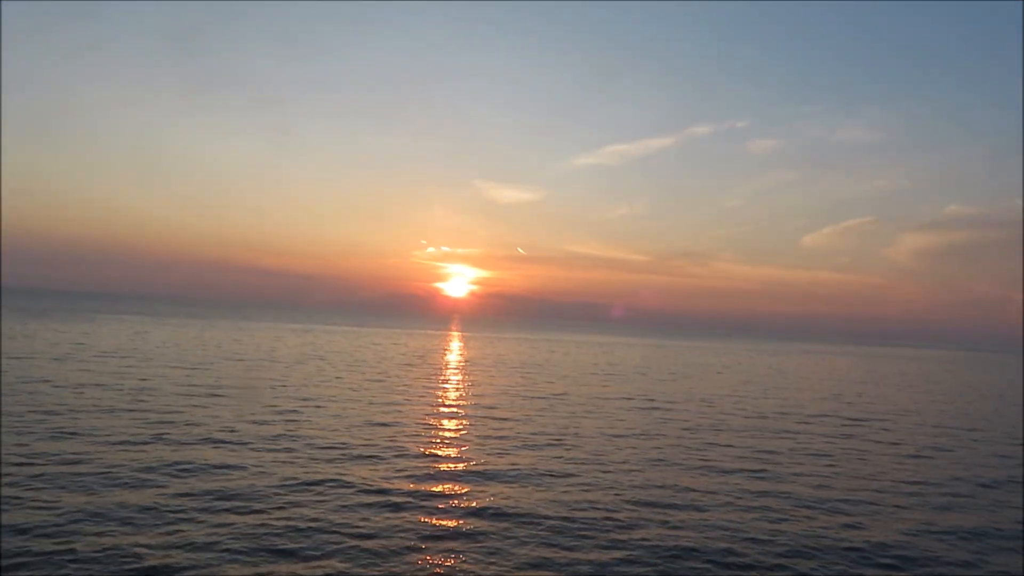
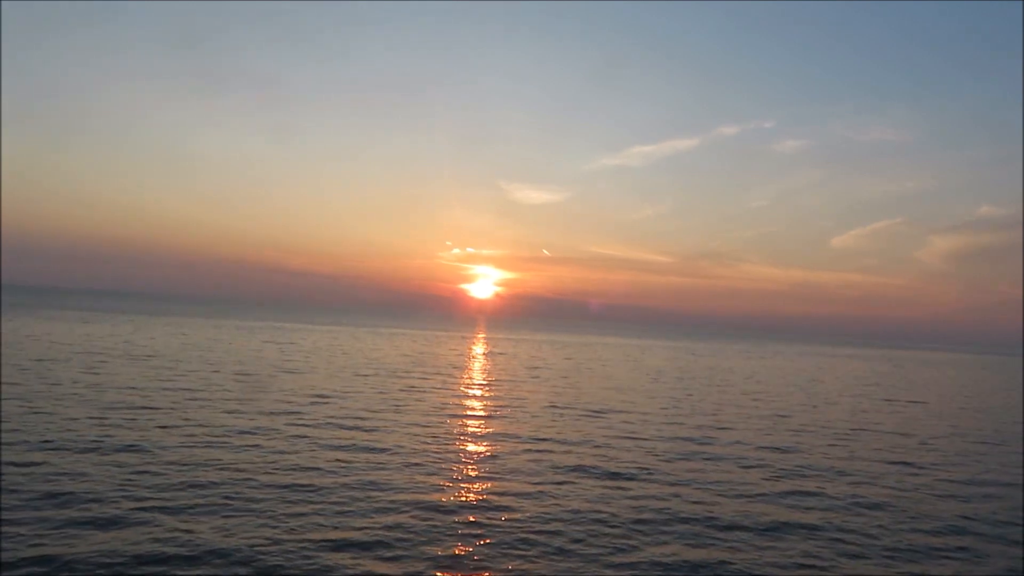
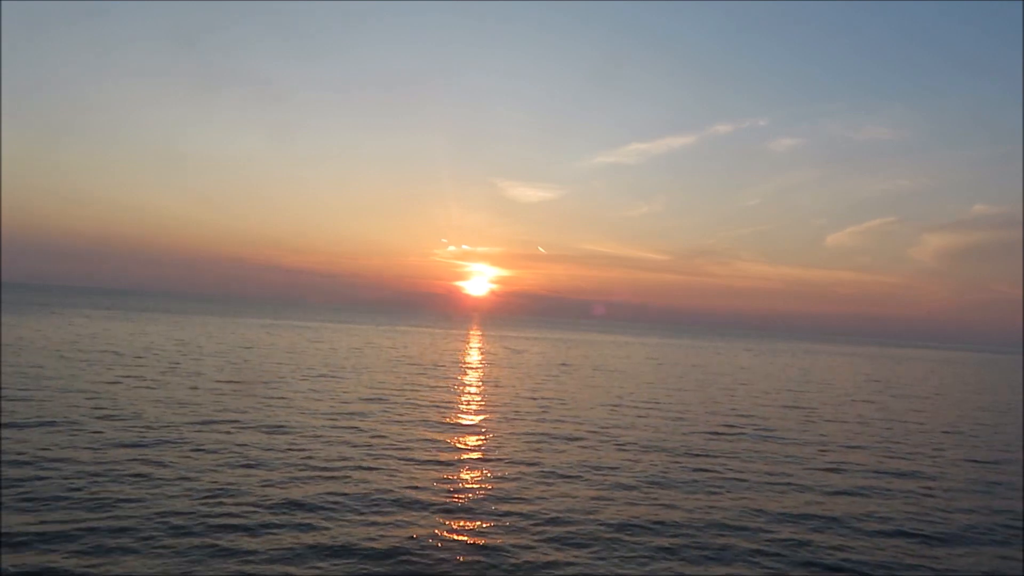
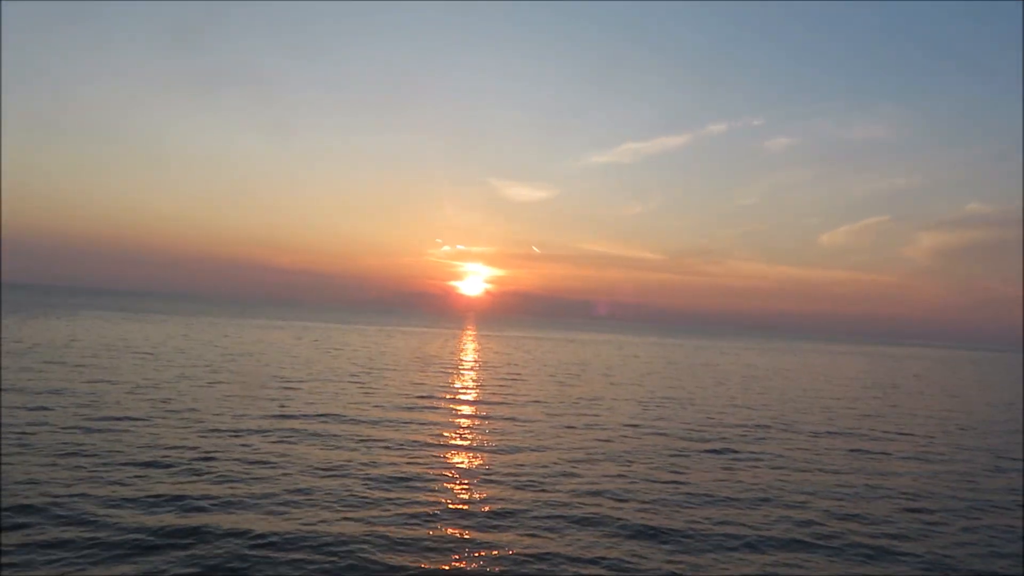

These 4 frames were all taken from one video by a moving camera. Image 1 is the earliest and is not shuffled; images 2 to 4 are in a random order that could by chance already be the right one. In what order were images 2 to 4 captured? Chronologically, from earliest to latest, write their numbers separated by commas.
4, 3, 2
